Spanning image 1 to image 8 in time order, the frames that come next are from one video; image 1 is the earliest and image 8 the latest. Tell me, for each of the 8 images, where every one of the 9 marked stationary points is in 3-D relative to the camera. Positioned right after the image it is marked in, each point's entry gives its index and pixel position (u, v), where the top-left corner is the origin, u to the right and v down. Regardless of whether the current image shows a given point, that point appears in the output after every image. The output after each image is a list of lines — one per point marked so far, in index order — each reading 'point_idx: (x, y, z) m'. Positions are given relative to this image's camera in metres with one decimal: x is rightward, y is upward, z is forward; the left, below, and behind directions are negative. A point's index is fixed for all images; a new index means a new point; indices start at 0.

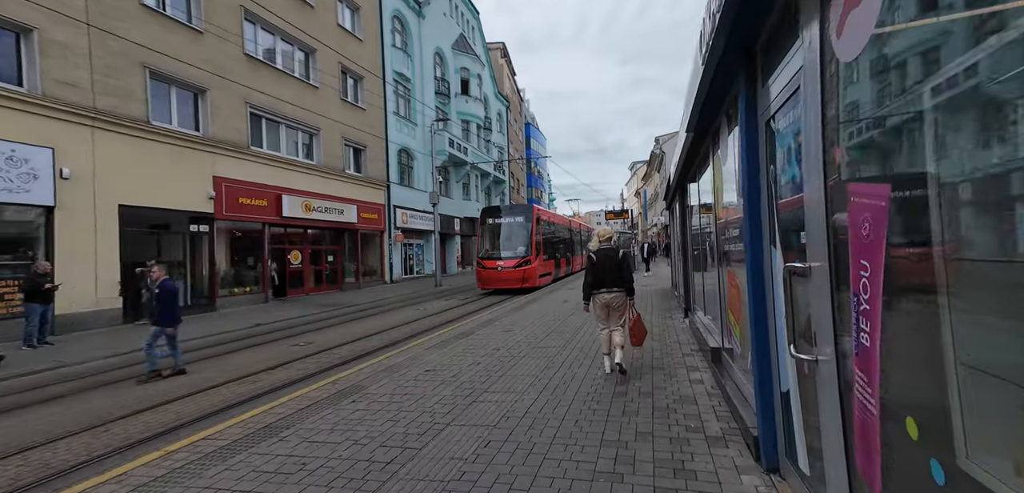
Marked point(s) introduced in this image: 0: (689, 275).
0: (+3.2, -0.6, +7.9) m
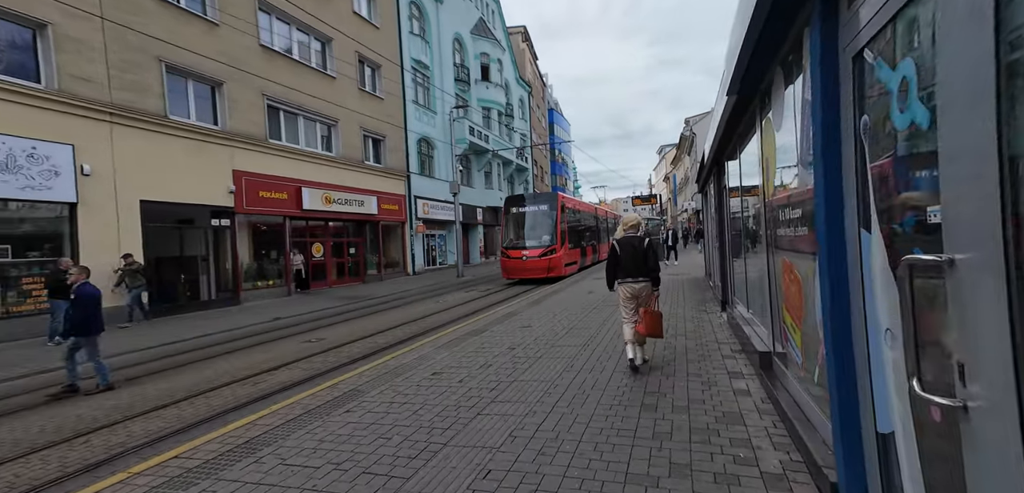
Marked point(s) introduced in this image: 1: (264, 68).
0: (+3.5, -0.3, +7.1) m
1: (-8.3, +6.0, +14.7) m
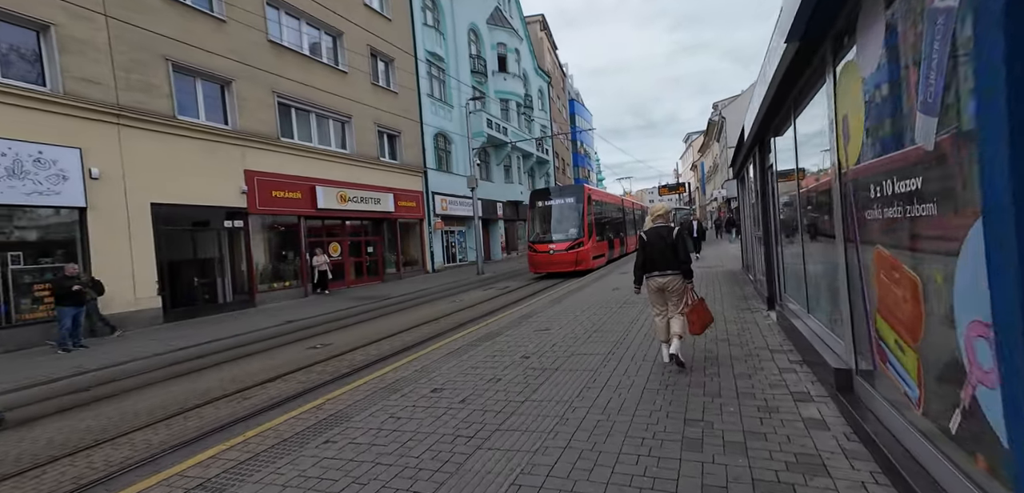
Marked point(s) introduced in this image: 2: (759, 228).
0: (+3.8, -0.2, +6.3) m
1: (-7.8, +5.9, +14.4) m
2: (+4.3, +0.3, +7.5) m
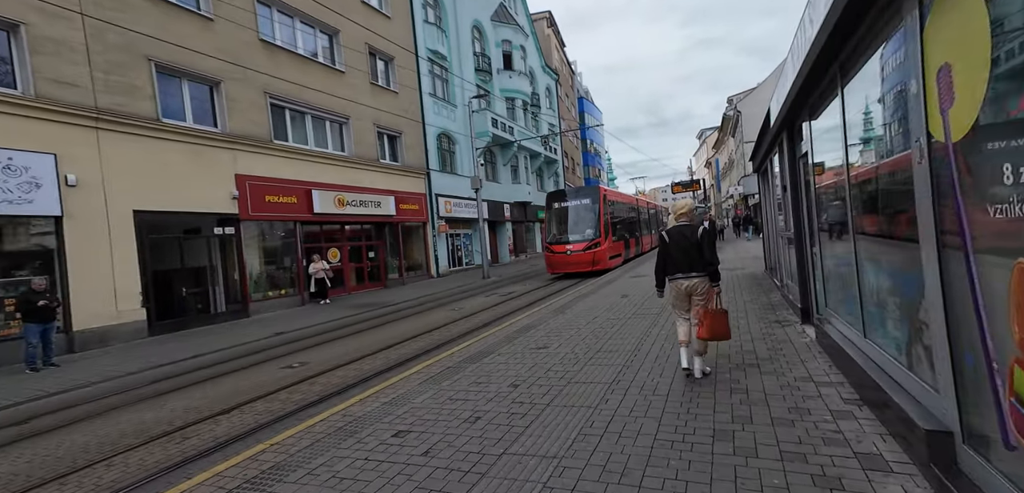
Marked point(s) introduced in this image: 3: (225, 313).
0: (+3.6, -0.2, +5.4) m
1: (-7.8, +5.7, +13.9) m
2: (+4.2, +0.3, +6.6) m
3: (-8.1, -1.9, +12.5) m
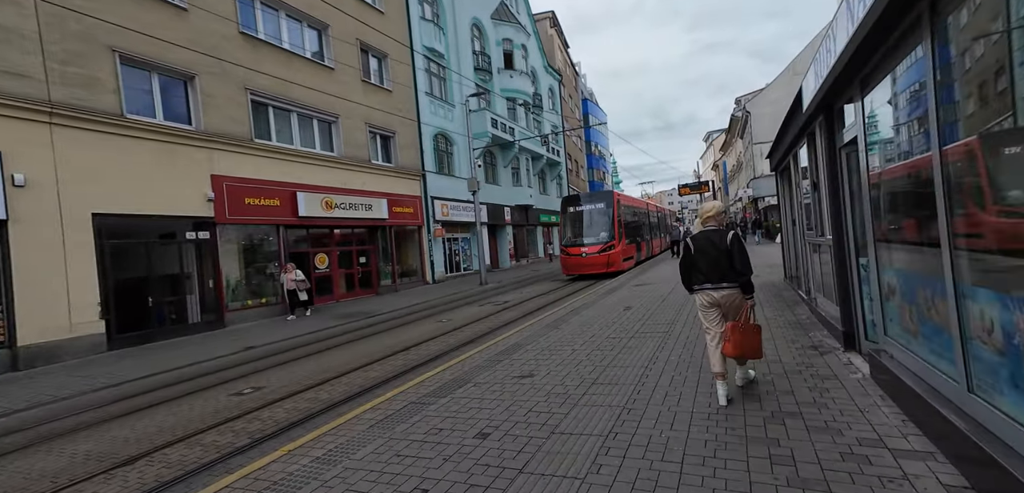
0: (+3.4, -0.3, +4.4) m
1: (-7.9, +5.6, +13.0) m
2: (+4.0, +0.2, +5.6) m
3: (-8.3, -2.0, +11.7) m
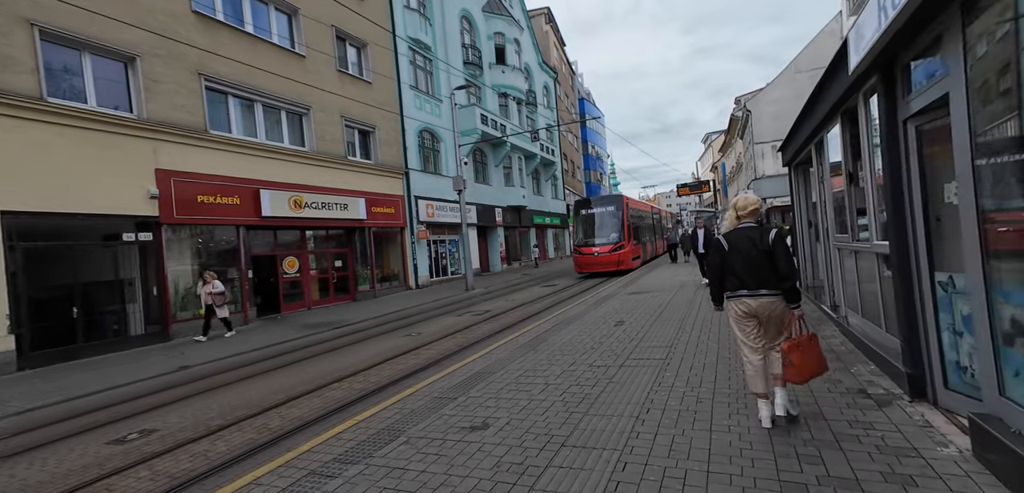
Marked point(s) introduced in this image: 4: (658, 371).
0: (+3.0, -0.4, +3.1) m
1: (-8.3, +5.5, +11.8) m
2: (+3.5, +0.1, +4.3) m
3: (-8.8, -2.1, +10.4) m
4: (+1.7, -1.4, +5.0) m
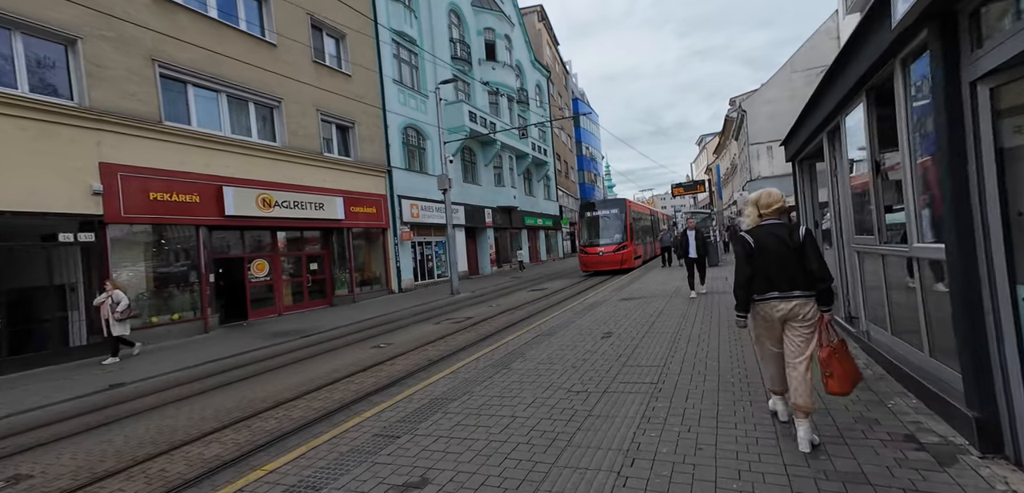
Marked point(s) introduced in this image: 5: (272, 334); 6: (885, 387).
0: (+2.6, -0.4, +2.3) m
1: (-8.8, +5.5, +10.9) m
2: (+3.2, +0.1, +3.5) m
3: (-9.2, -2.1, +9.4) m
4: (+1.3, -1.4, +4.2) m
5: (-6.2, -2.3, +11.4) m
6: (+3.2, -1.2, +3.8) m
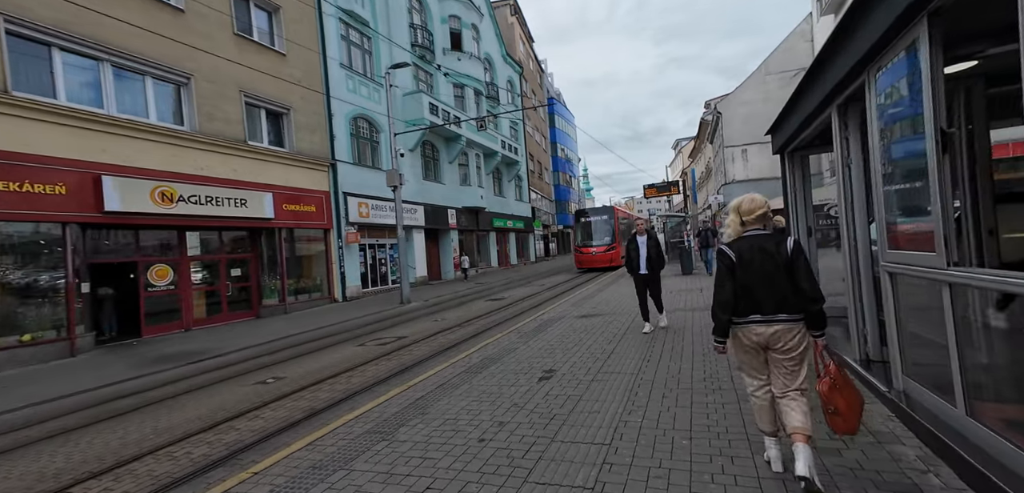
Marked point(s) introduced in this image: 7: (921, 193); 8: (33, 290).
0: (+1.8, -0.5, +0.7) m
1: (-10.0, +5.4, +8.7) m
2: (+2.3, -0.1, +1.9) m
3: (-10.4, -2.2, +7.2) m
4: (+0.4, -1.5, +2.5) m
5: (-7.5, -2.3, +9.3) m
6: (+2.3, -1.3, +2.2) m
7: (+2.8, +0.4, +3.1) m
8: (-9.9, -0.8, +9.1) m
